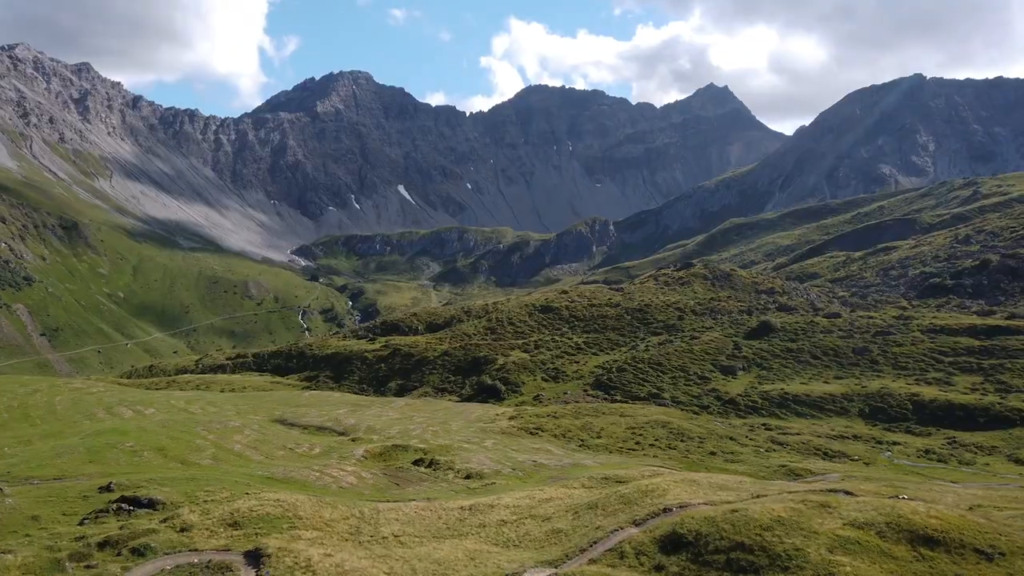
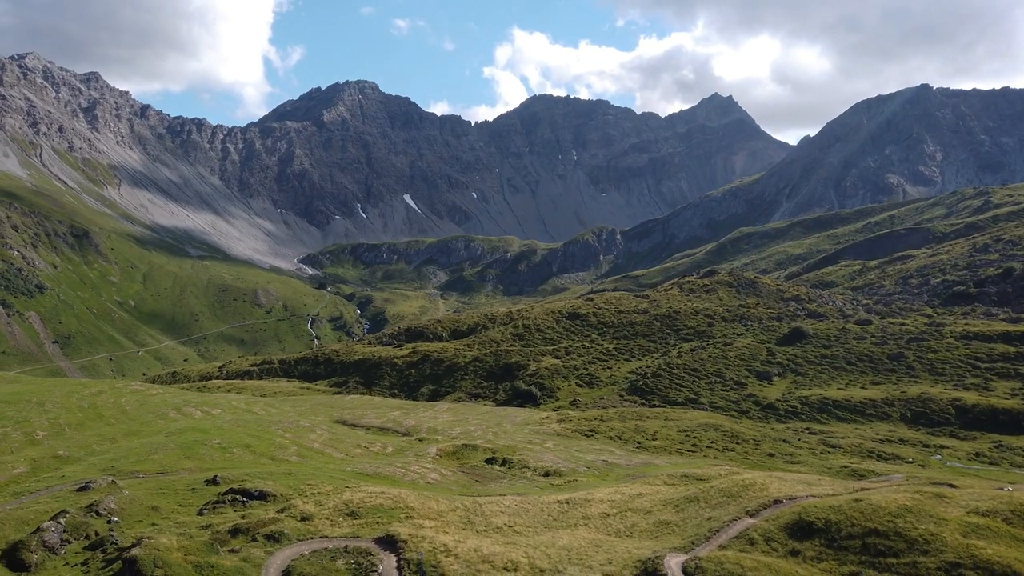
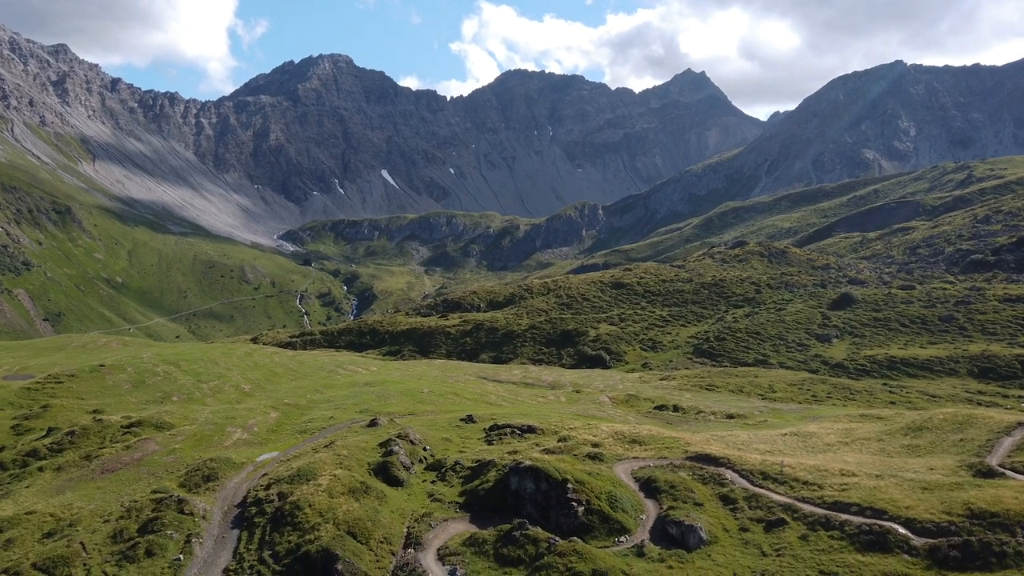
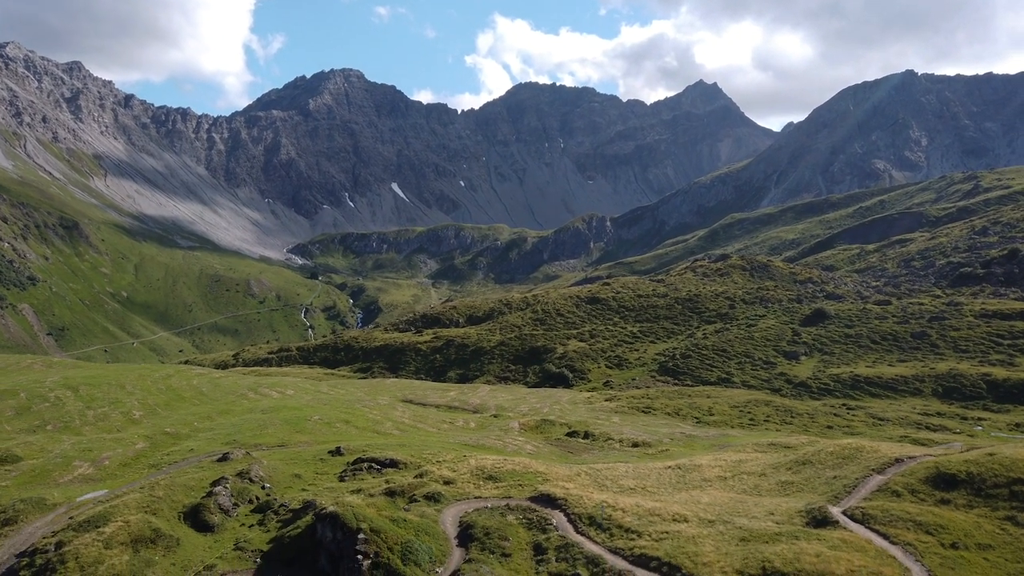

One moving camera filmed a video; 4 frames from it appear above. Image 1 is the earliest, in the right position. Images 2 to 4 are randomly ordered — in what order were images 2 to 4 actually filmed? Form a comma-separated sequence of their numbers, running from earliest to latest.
2, 4, 3
